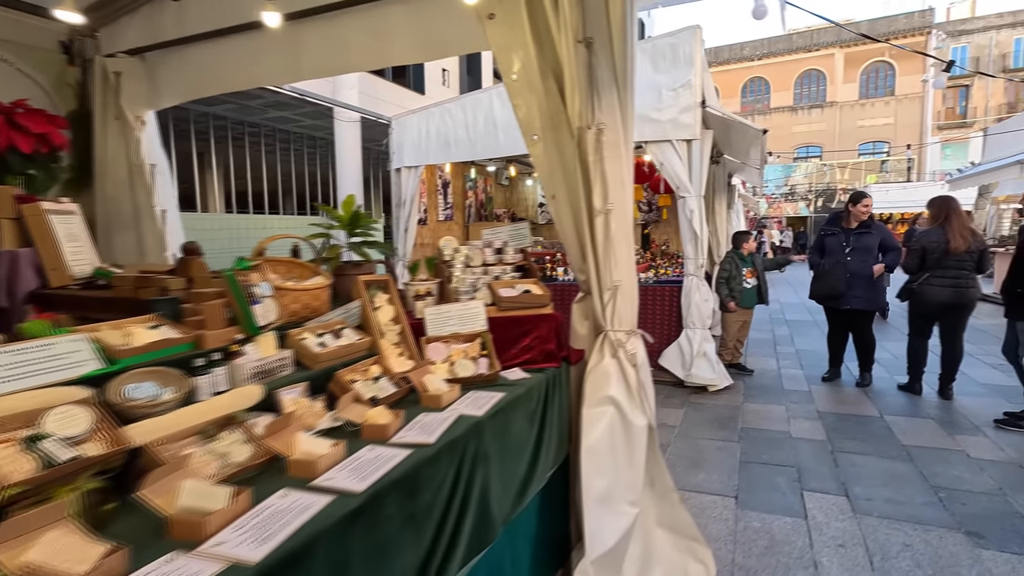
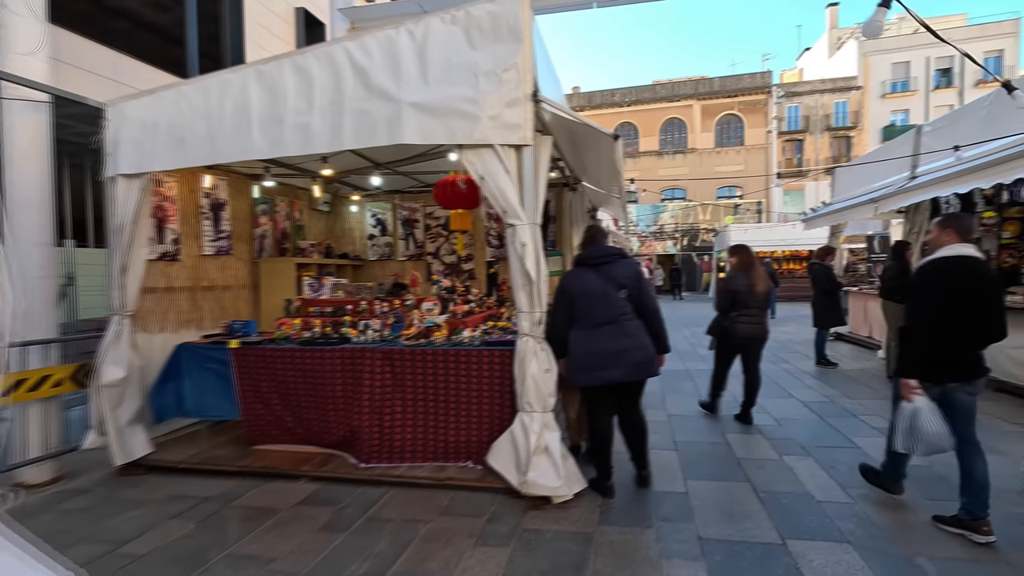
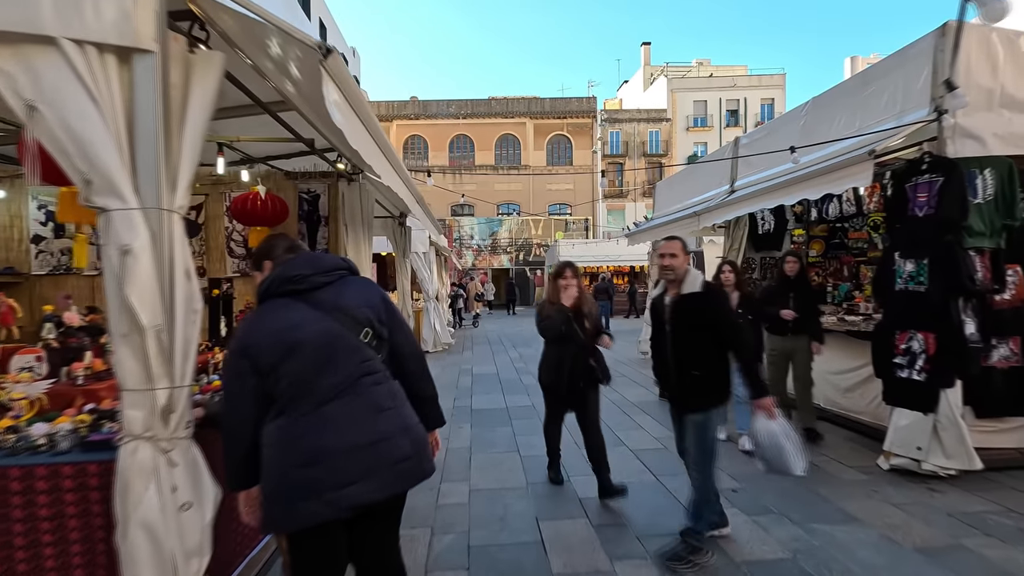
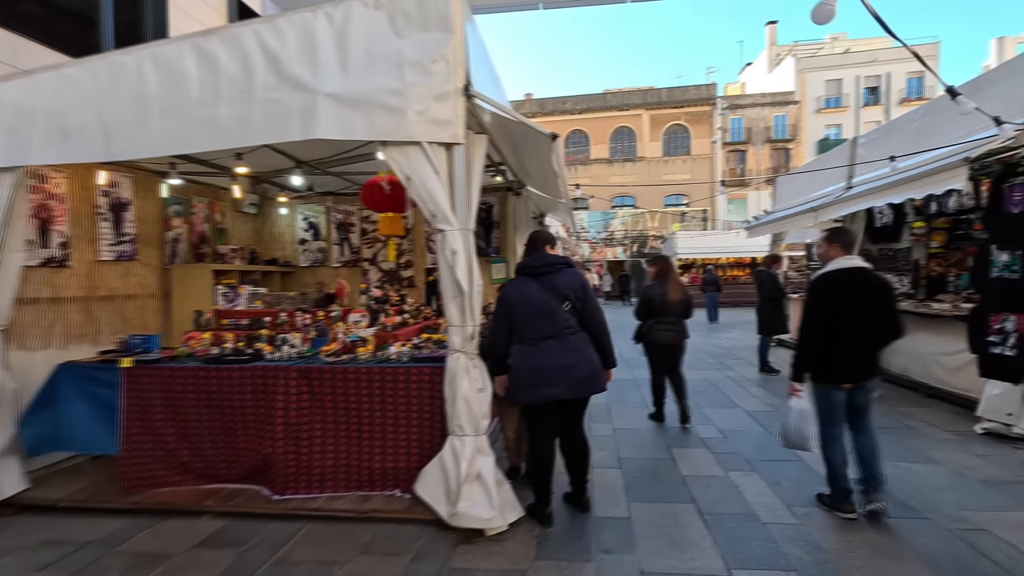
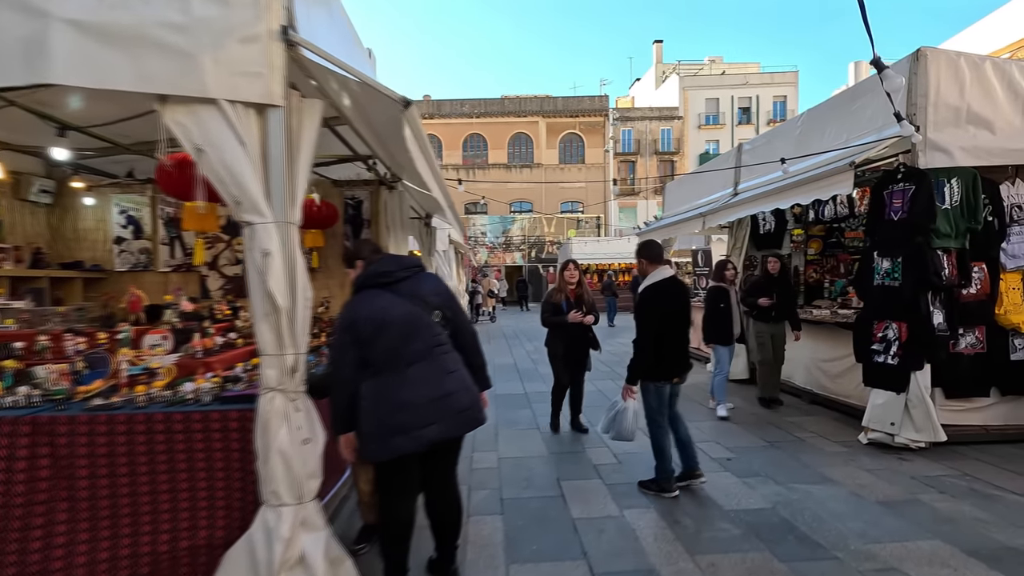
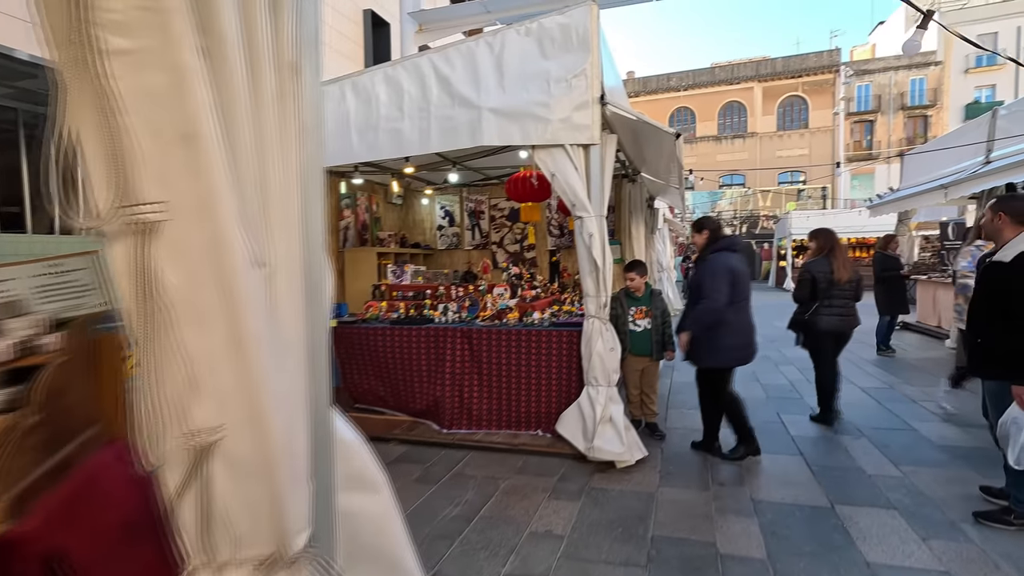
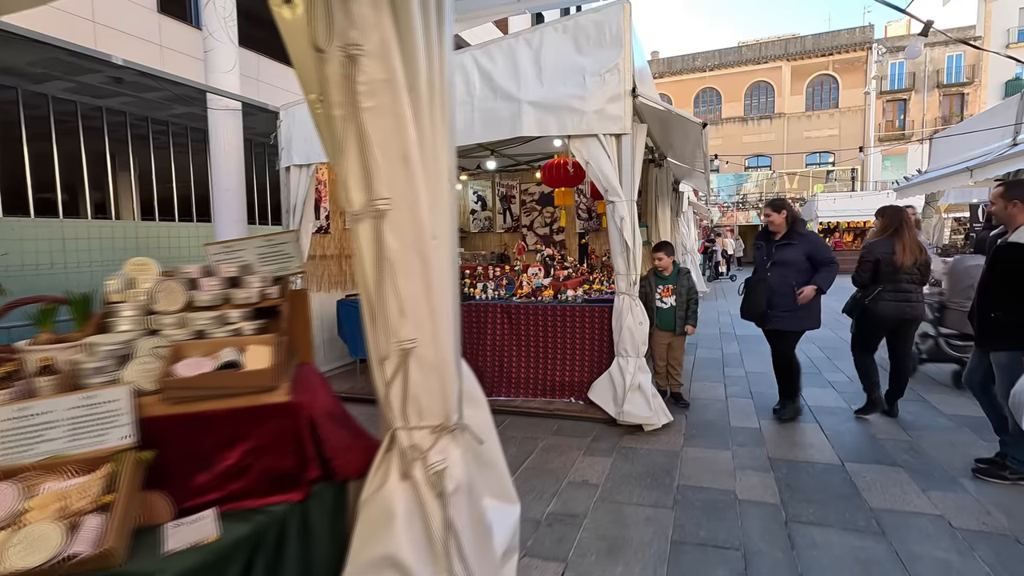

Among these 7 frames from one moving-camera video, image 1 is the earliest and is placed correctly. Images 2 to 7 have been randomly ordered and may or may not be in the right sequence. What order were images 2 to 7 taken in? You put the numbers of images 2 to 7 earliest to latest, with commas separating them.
7, 6, 2, 4, 5, 3
